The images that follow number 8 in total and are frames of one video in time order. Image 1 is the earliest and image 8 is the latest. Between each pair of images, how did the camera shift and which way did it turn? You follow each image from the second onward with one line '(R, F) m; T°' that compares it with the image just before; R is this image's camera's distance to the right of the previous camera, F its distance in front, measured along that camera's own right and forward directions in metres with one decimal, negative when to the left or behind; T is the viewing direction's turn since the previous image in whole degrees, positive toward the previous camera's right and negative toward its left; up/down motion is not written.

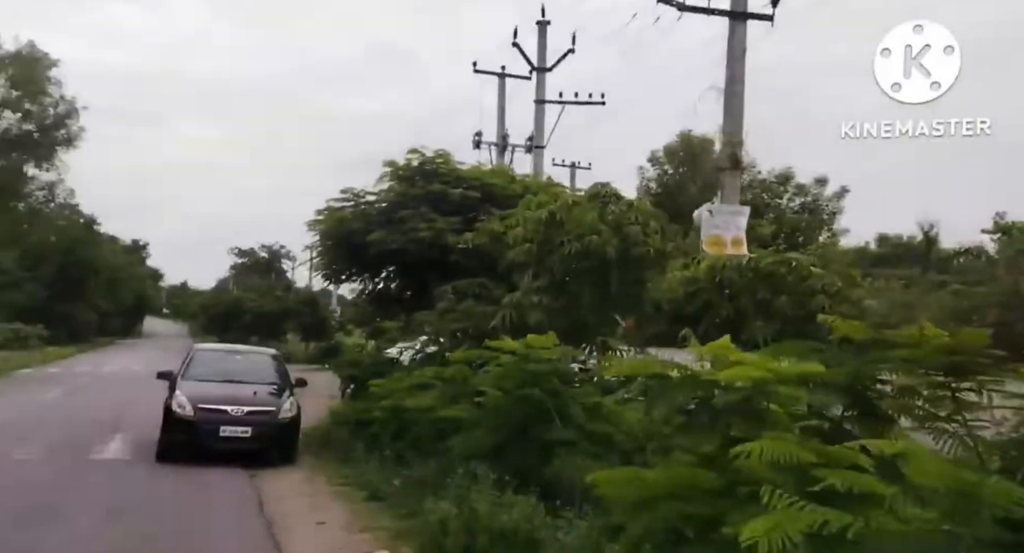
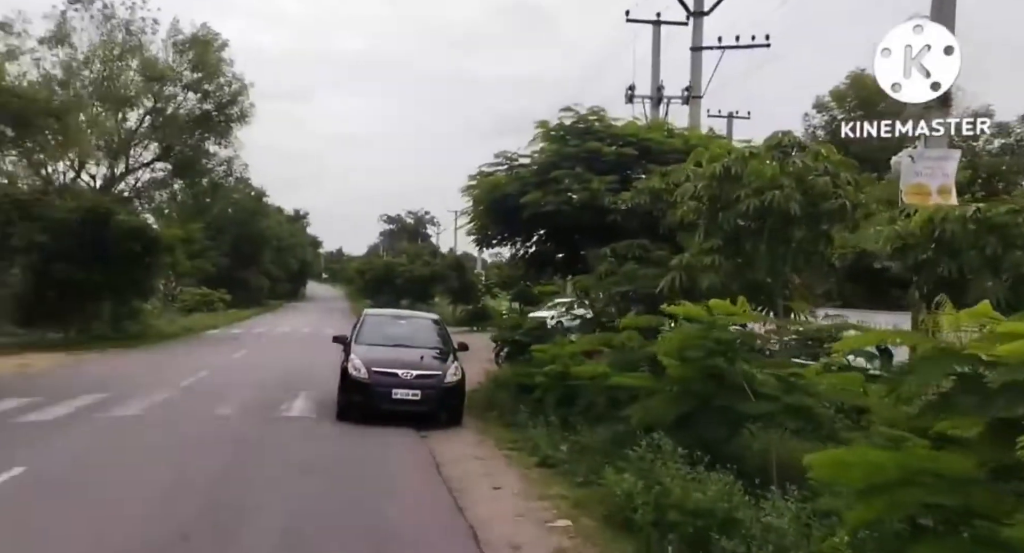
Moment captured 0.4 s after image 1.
(-0.4, +0.3) m; -11°
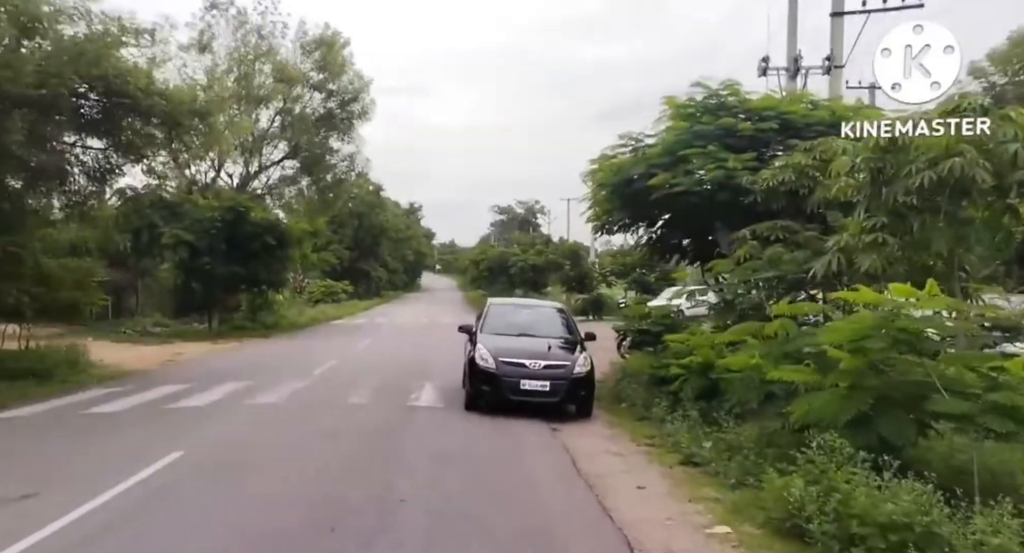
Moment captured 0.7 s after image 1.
(-0.3, +0.4) m; -9°
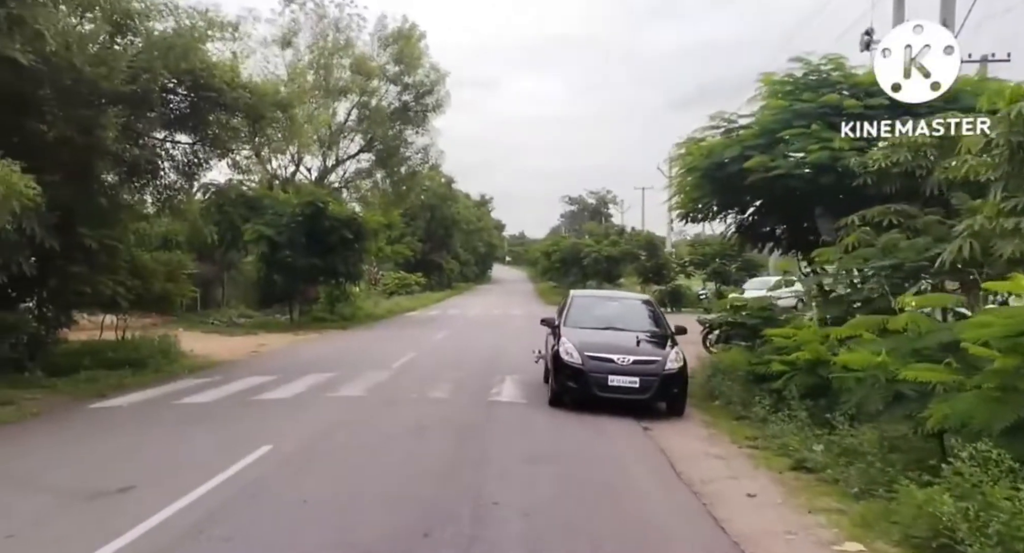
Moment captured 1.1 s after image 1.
(-0.3, +0.4) m; -6°
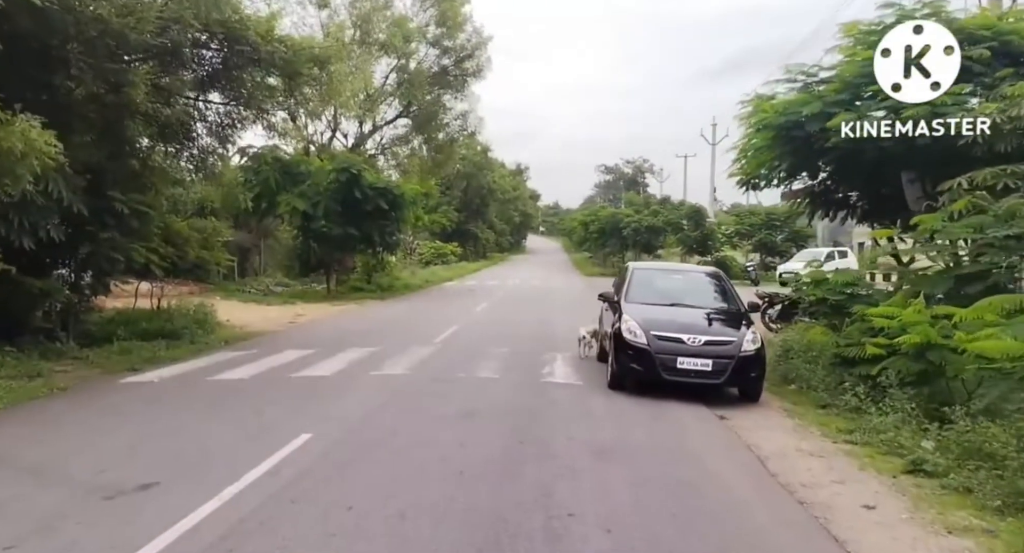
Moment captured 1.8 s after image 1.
(-0.3, +0.9) m; -3°
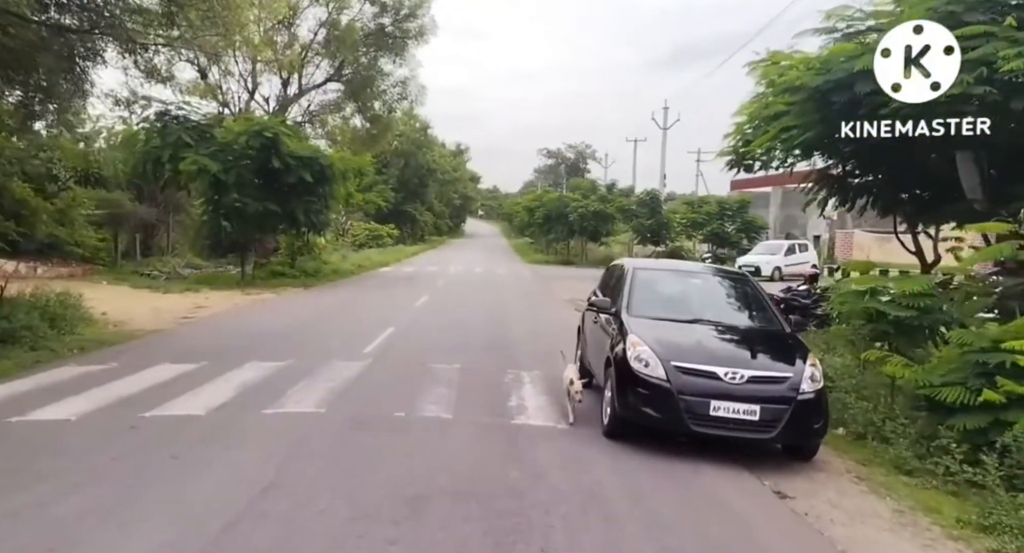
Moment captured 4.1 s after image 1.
(-0.2, +2.9) m; +5°
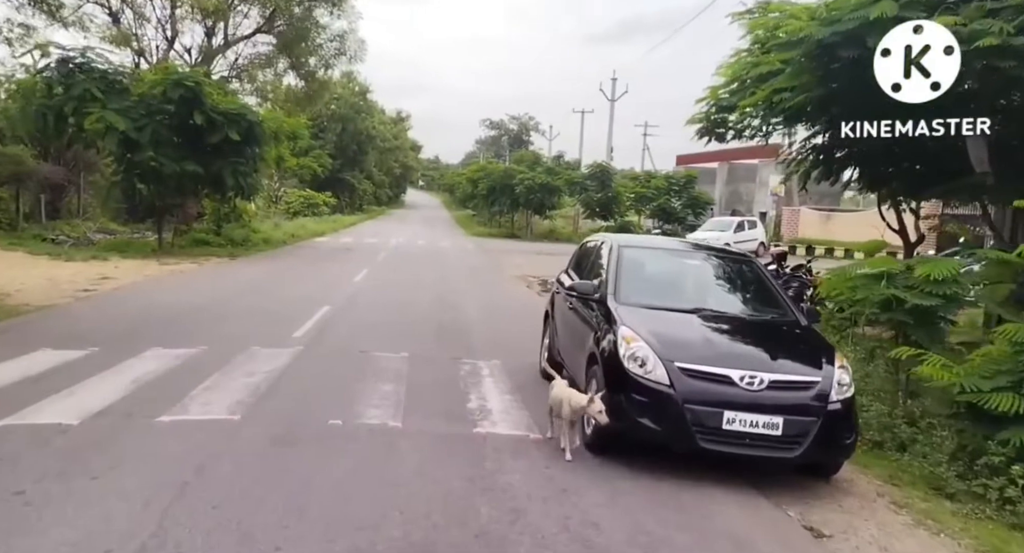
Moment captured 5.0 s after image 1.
(-0.2, +1.4) m; +5°
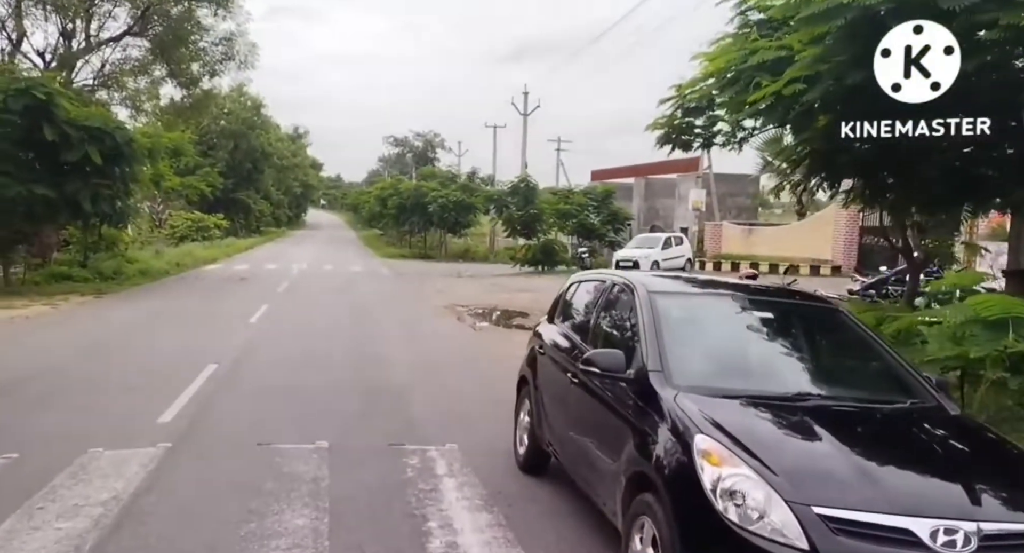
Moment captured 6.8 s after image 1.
(-0.4, +2.4) m; +8°
